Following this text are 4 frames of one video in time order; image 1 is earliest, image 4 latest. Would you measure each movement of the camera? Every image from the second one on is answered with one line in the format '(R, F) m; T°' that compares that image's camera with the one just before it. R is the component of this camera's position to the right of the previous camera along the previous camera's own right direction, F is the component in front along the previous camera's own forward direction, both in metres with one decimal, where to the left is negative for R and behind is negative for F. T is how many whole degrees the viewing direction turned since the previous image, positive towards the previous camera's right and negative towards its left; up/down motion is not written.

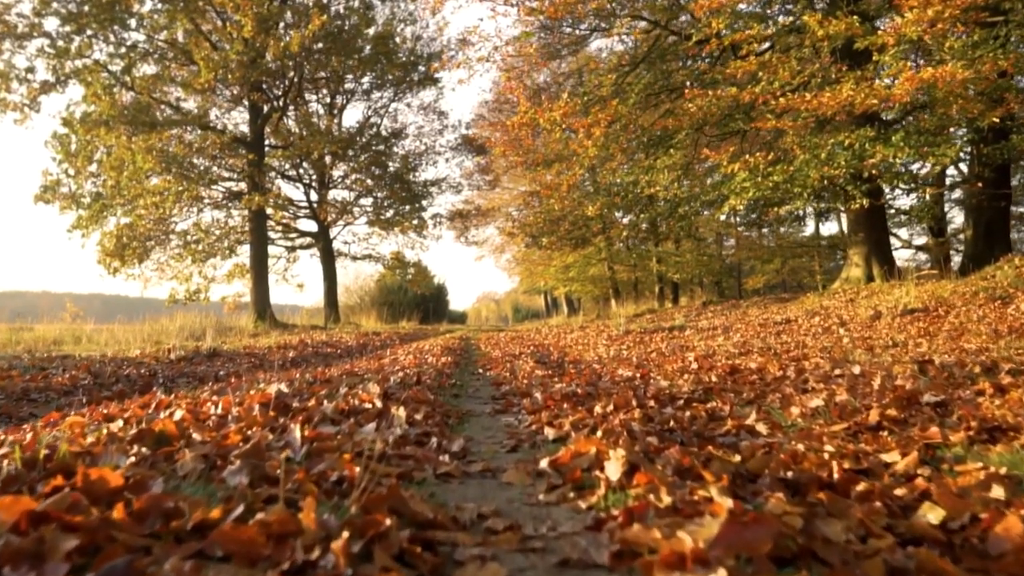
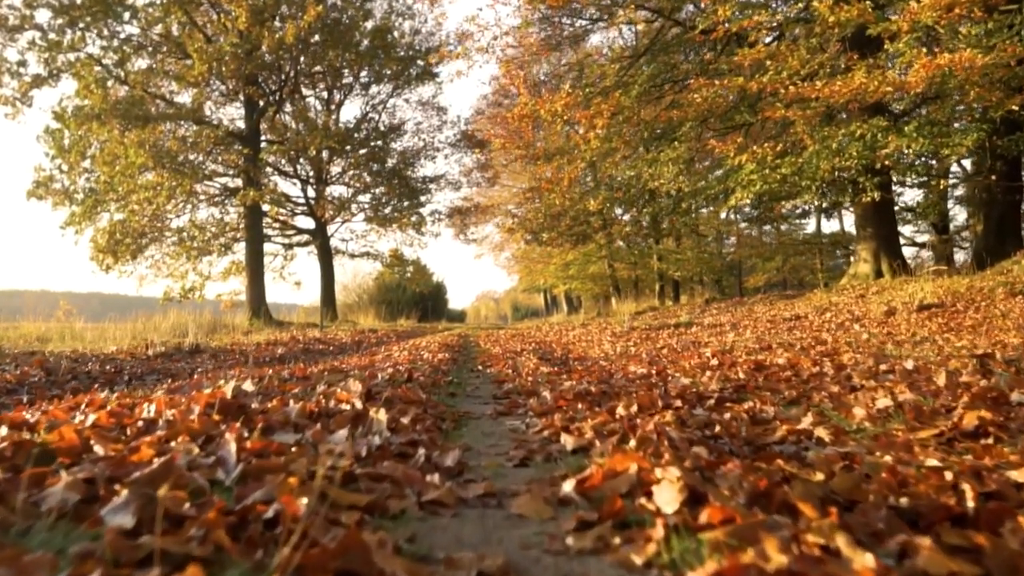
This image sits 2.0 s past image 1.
(0.0, +0.6) m; 0°
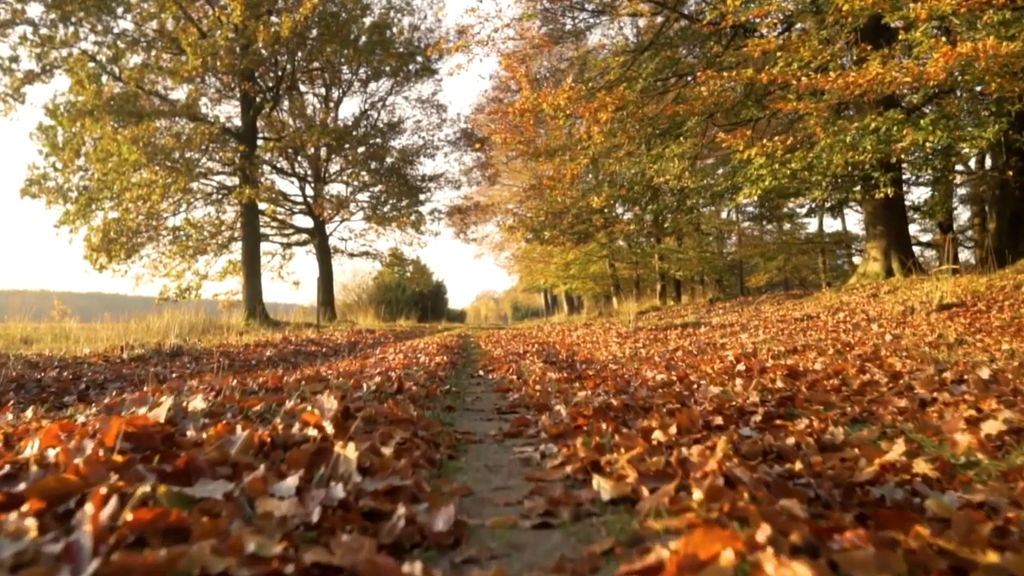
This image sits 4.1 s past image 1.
(0.0, +0.6) m; 0°
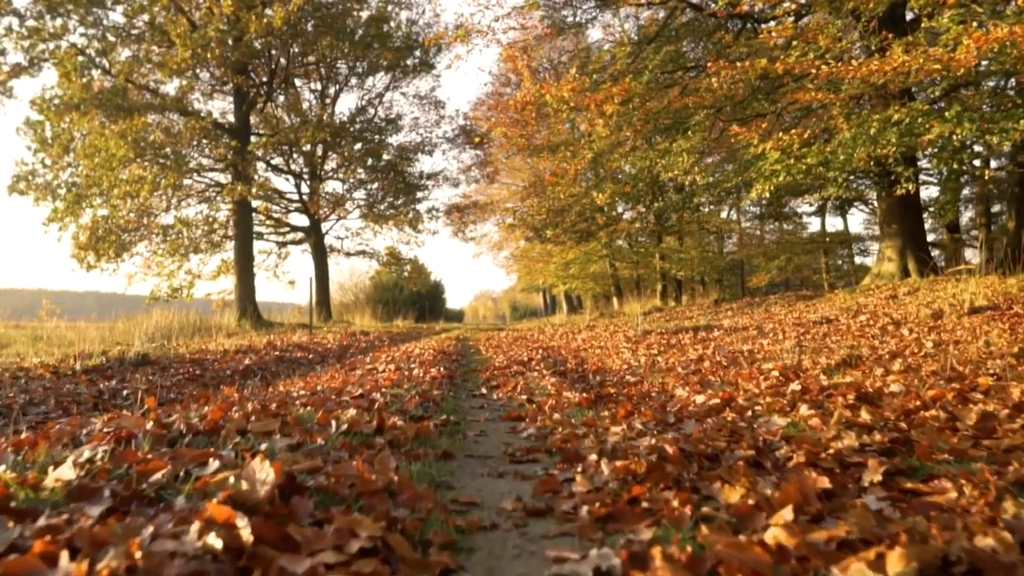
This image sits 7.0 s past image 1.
(-0.1, +0.9) m; 0°
